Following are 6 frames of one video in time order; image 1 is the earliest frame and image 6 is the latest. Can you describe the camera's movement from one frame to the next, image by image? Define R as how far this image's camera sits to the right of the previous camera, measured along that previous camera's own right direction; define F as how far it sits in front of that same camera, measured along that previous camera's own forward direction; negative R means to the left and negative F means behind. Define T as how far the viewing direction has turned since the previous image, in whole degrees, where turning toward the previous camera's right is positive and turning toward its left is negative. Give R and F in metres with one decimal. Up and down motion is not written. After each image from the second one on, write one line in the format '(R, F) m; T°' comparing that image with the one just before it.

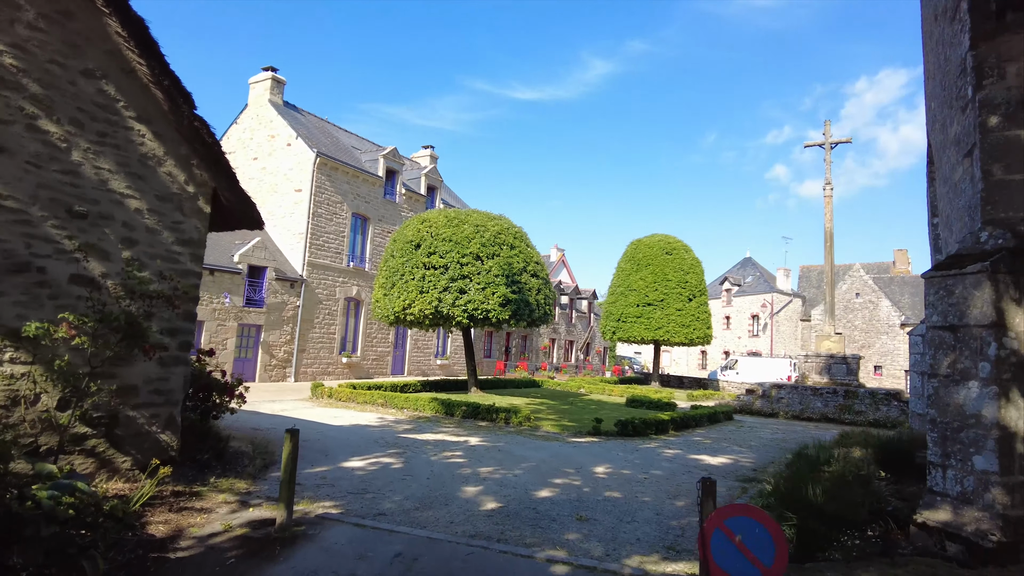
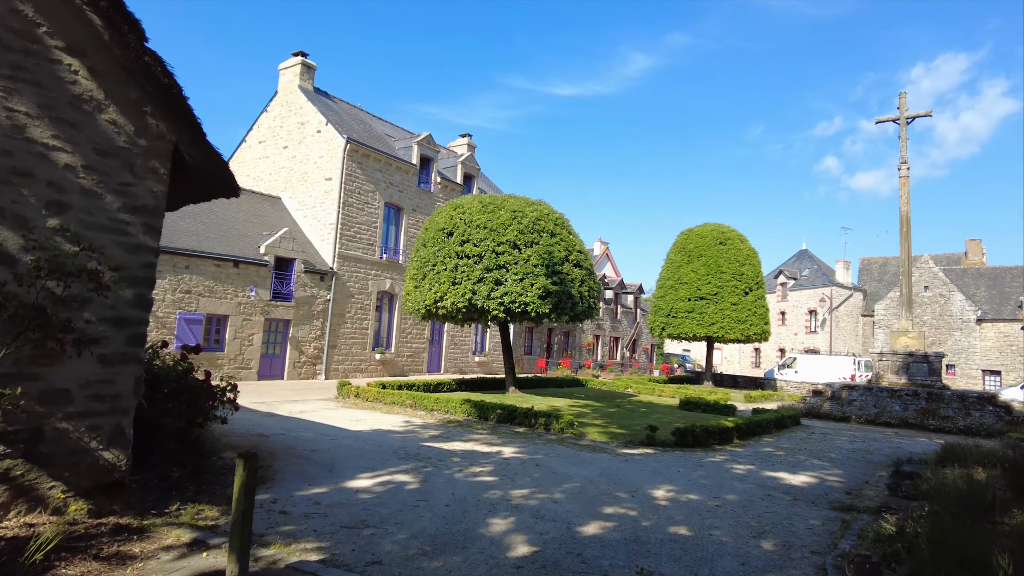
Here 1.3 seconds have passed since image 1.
(0.0, +1.3) m; -4°
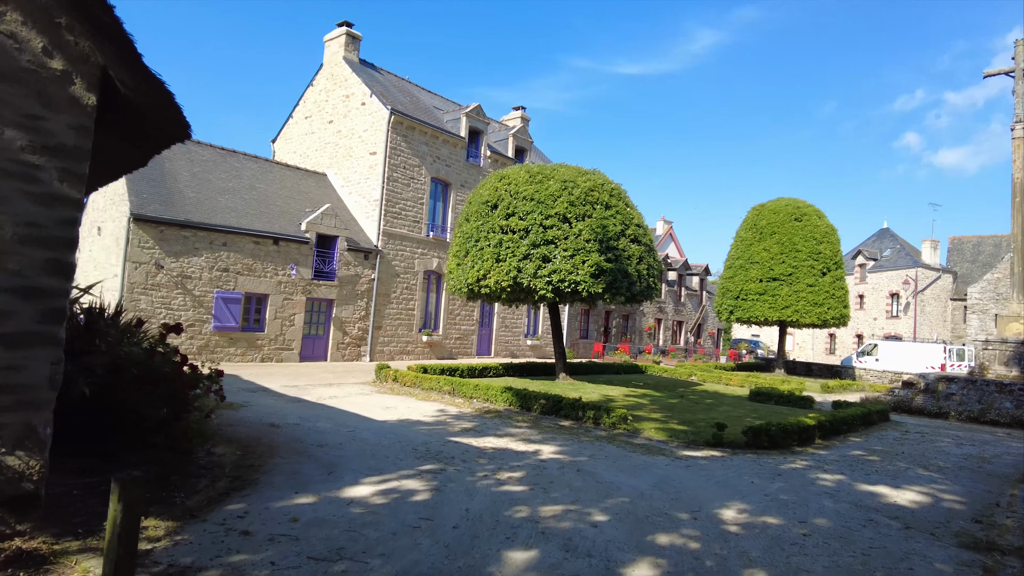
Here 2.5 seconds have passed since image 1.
(+0.2, +1.1) m; -5°
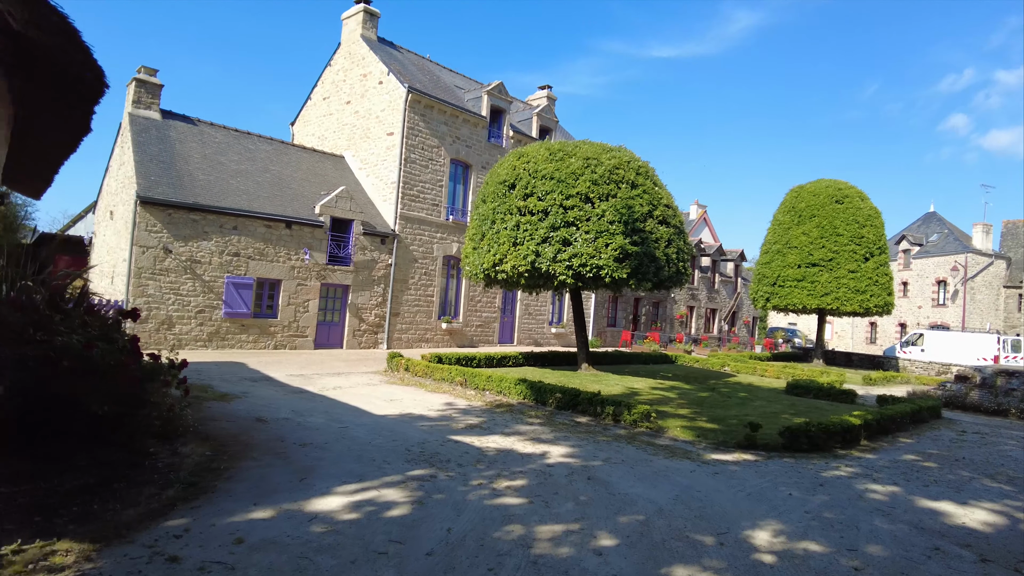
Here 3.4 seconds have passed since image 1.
(+0.2, +0.7) m; -3°
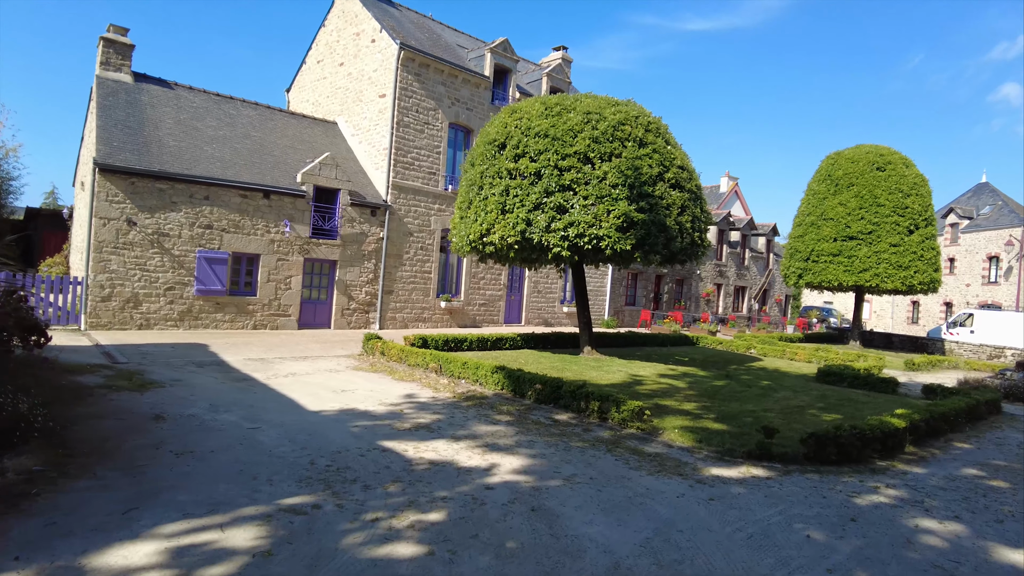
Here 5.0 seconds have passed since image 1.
(+0.7, +1.4) m; -3°
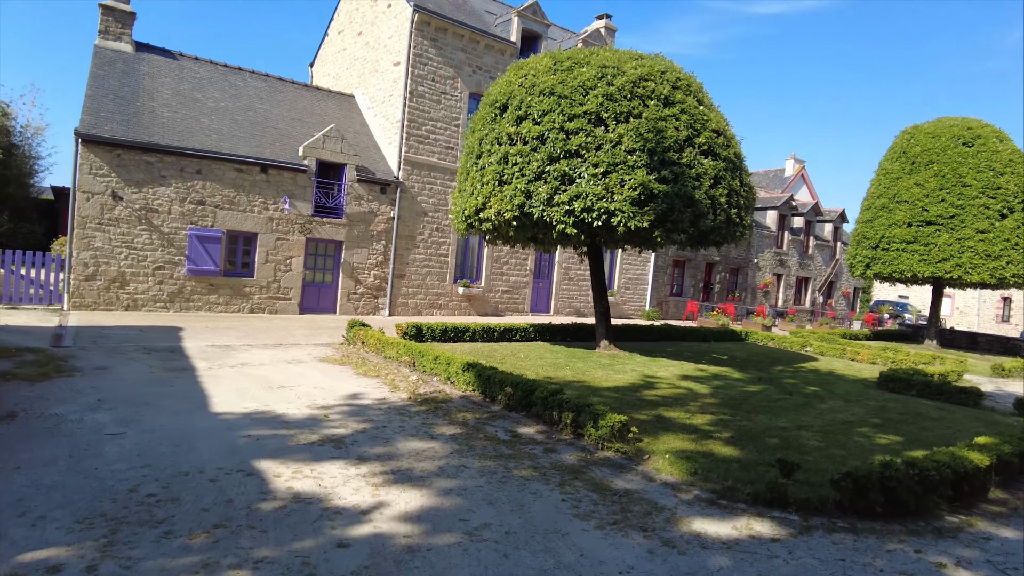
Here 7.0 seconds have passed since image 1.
(+0.9, +1.4) m; -5°
